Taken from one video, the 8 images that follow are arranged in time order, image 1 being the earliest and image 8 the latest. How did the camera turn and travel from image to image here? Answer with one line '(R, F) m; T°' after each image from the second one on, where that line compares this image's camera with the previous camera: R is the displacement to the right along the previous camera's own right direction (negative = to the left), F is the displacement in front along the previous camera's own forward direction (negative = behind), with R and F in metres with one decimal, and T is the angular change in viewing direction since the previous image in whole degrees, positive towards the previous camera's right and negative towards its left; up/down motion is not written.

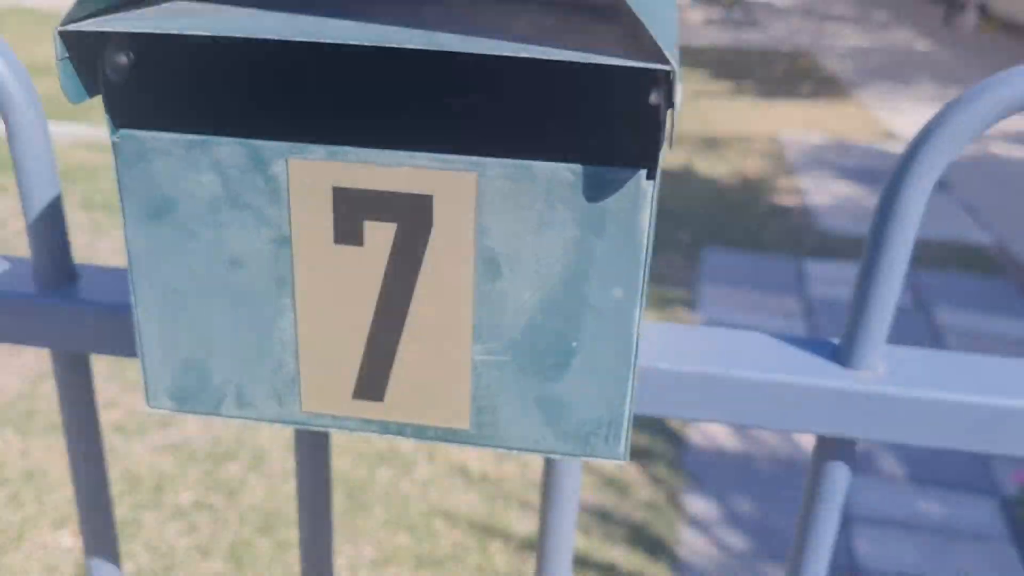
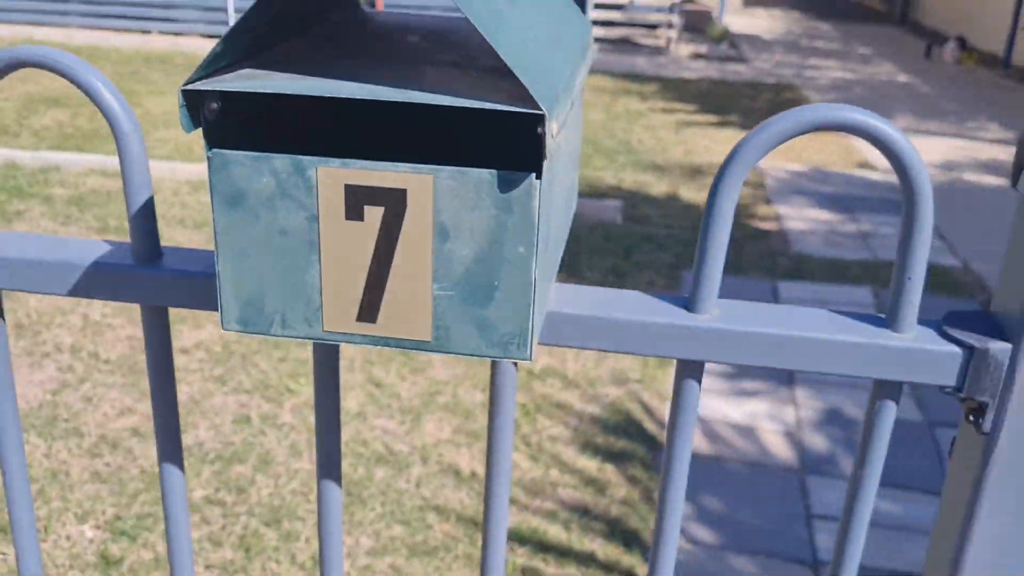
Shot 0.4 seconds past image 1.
(0.0, -0.2) m; 0°
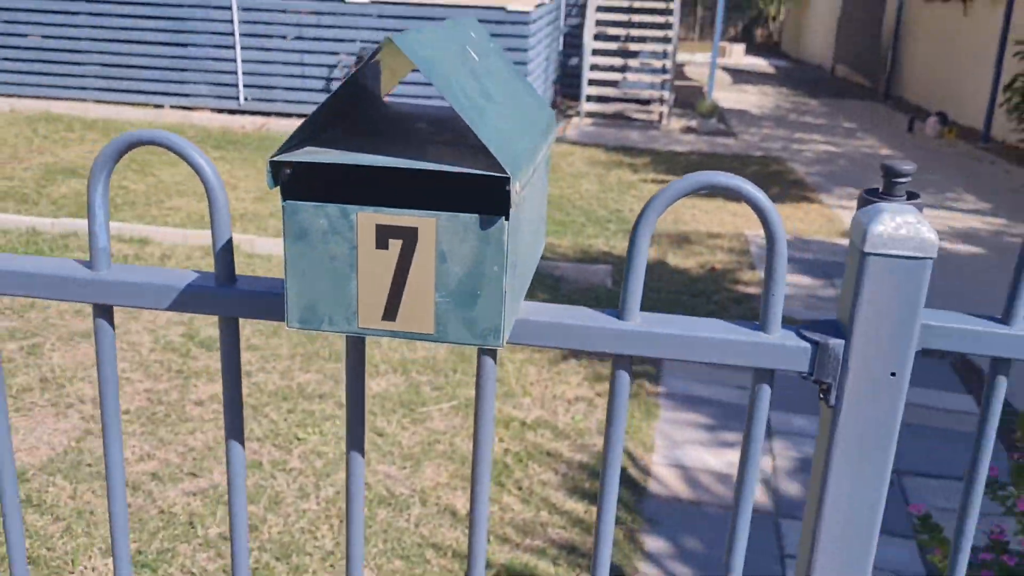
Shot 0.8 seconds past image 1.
(0.0, -0.2) m; 0°
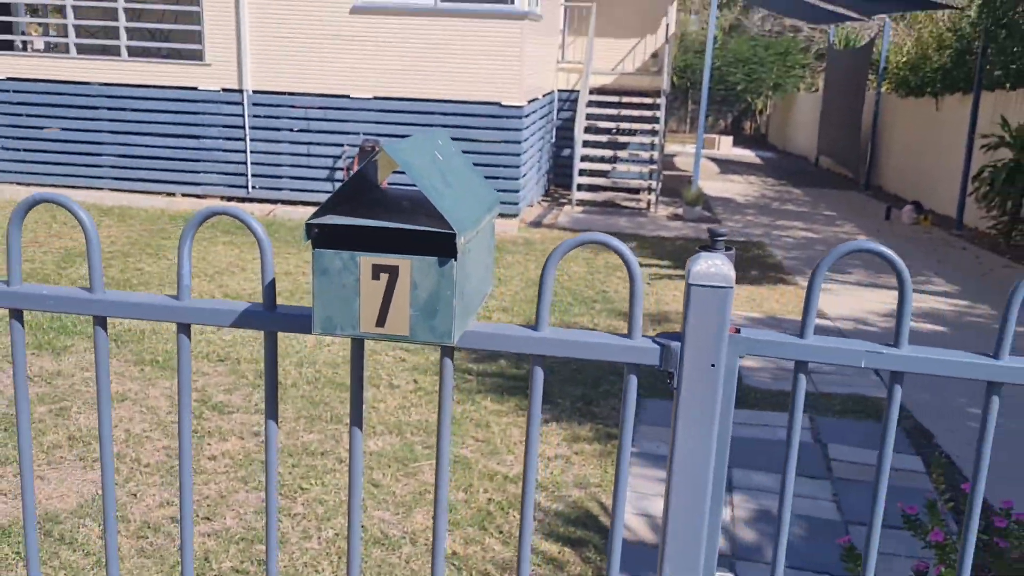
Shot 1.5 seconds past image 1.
(+0.1, -0.4) m; 0°
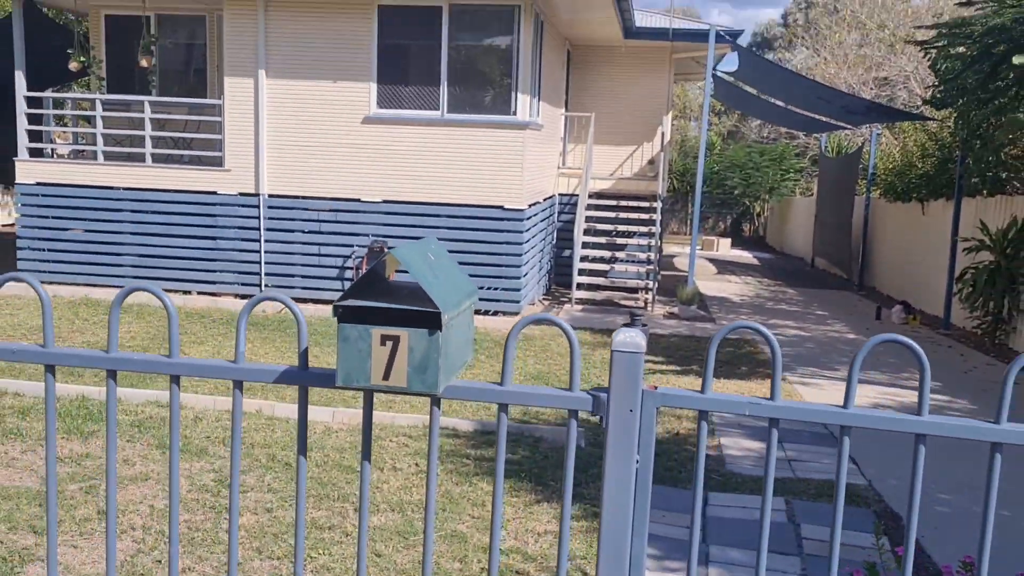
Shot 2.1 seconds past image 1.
(+0.1, -0.4) m; 0°
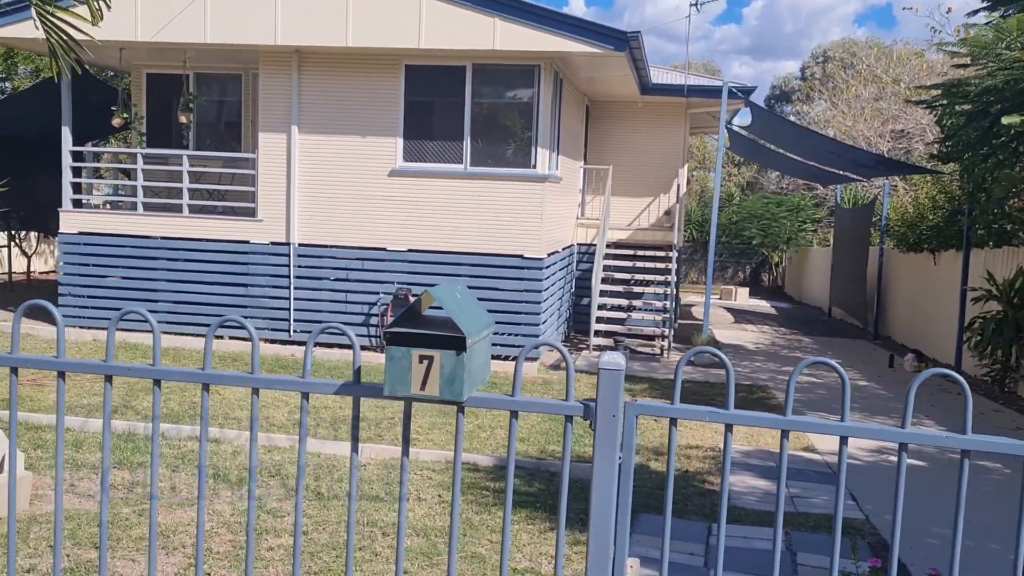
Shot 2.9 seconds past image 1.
(0.0, -0.4) m; -1°
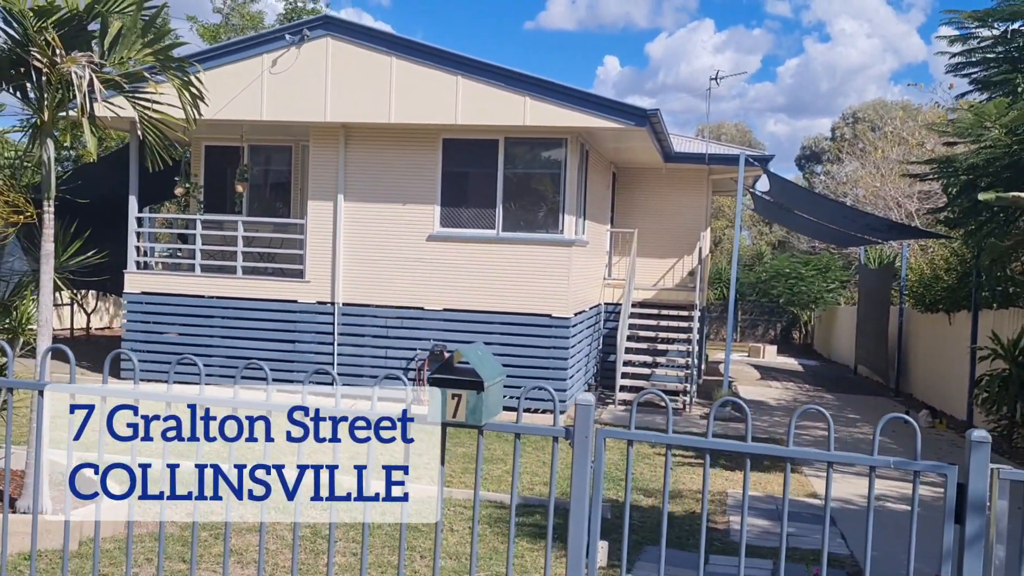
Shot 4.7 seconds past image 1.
(+0.1, -0.8) m; -2°
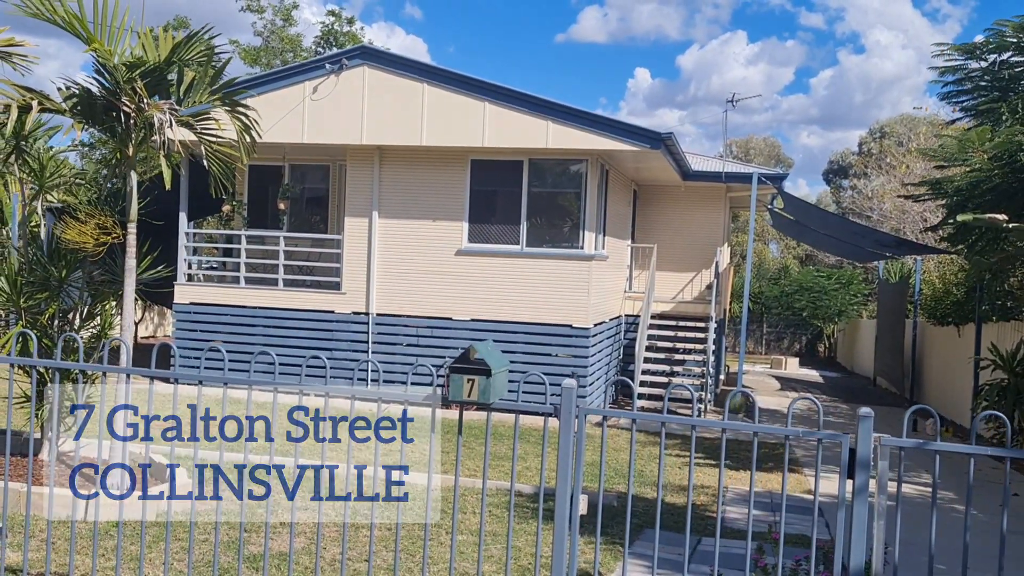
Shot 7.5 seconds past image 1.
(+0.1, -0.8) m; -2°
